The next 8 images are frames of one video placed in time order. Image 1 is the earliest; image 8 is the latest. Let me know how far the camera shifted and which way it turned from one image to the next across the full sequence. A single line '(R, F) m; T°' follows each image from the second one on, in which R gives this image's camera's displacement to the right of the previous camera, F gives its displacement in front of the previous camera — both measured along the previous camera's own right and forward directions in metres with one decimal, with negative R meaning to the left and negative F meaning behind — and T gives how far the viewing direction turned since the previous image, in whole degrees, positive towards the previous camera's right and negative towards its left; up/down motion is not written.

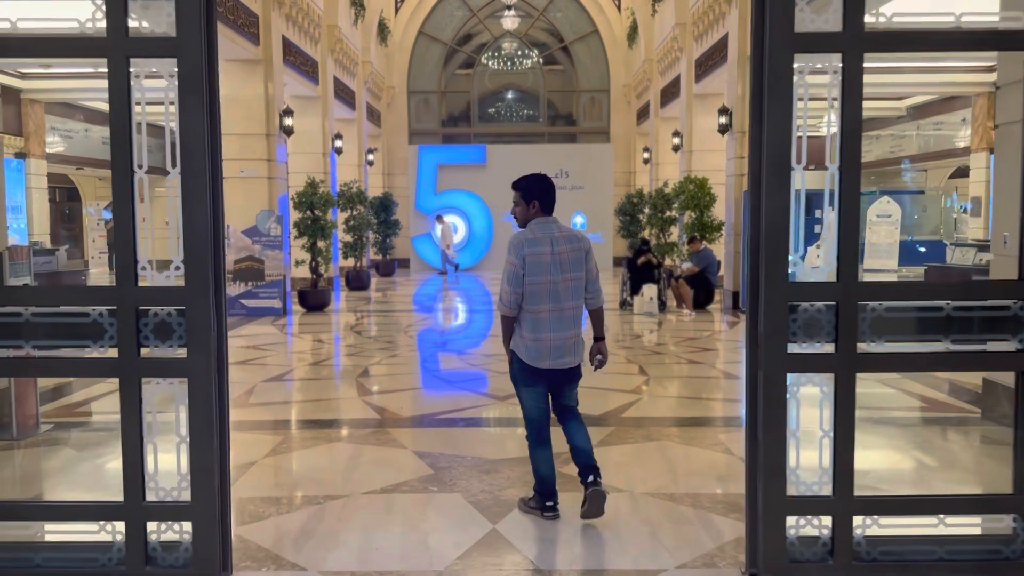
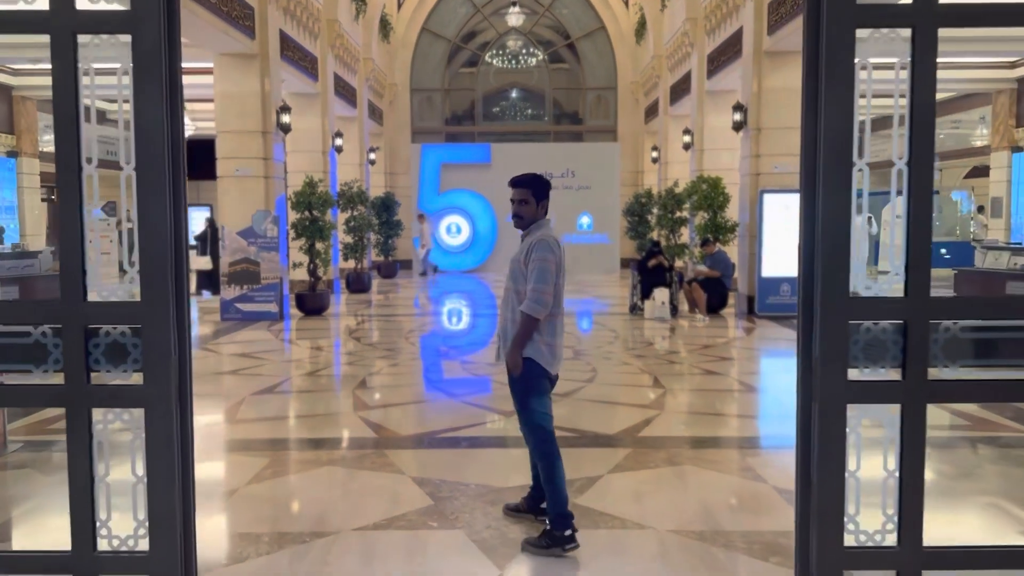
(0.0, +0.4) m; 0°
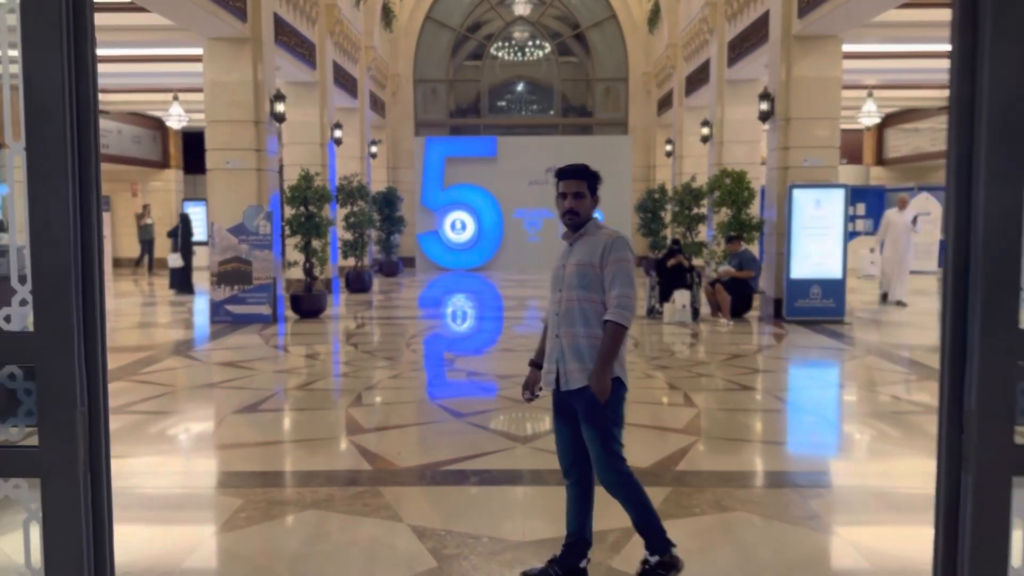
(-0.1, +0.7) m; 0°
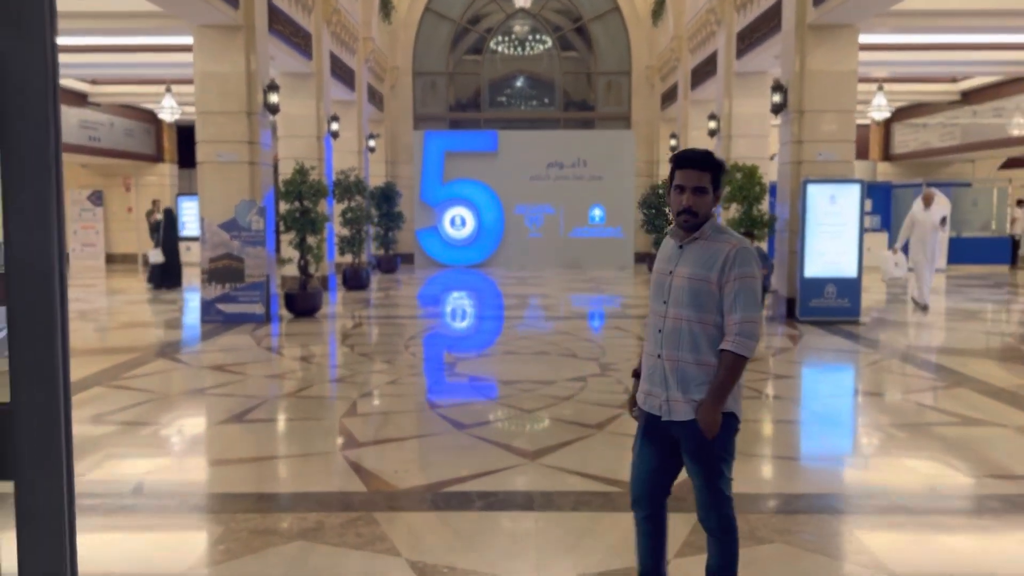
(0.0, +0.4) m; 0°
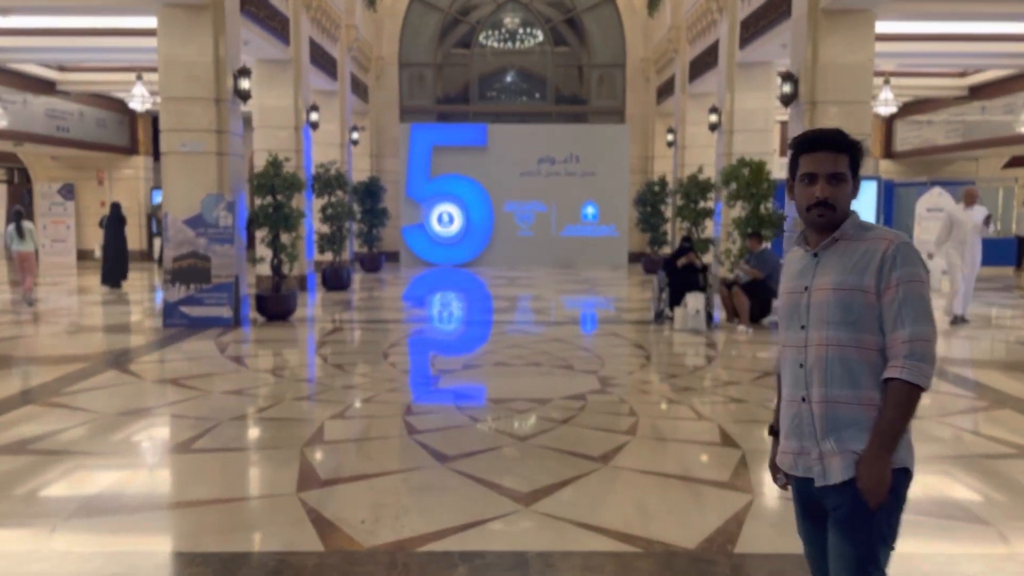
(0.0, +0.7) m; +1°
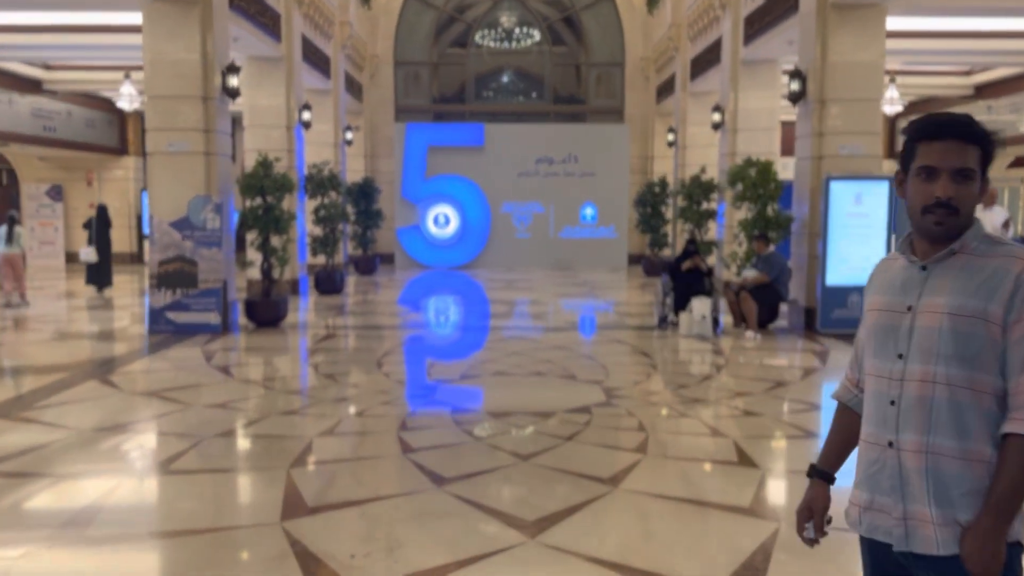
(0.0, +0.3) m; 0°
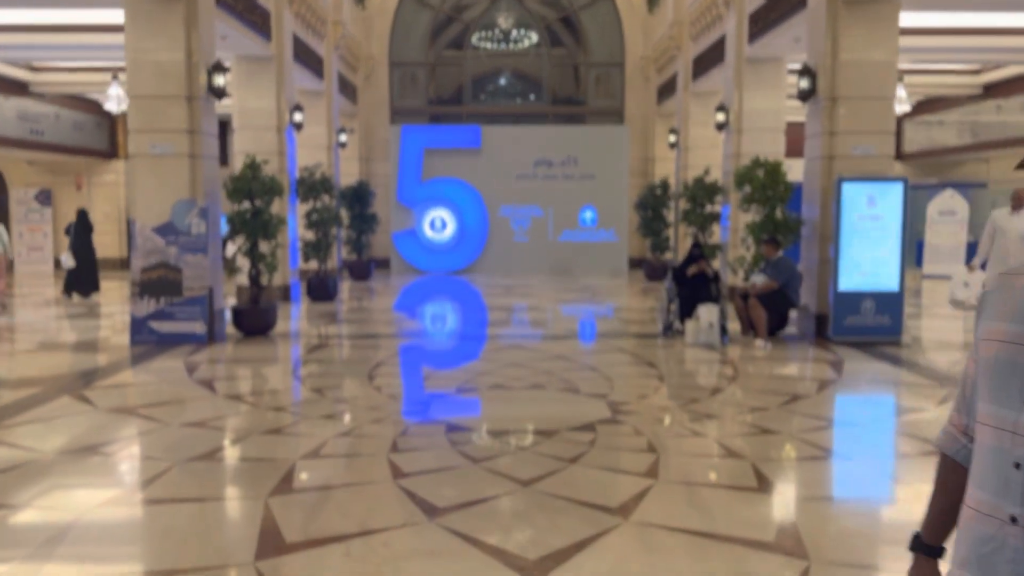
(0.0, +0.4) m; 0°
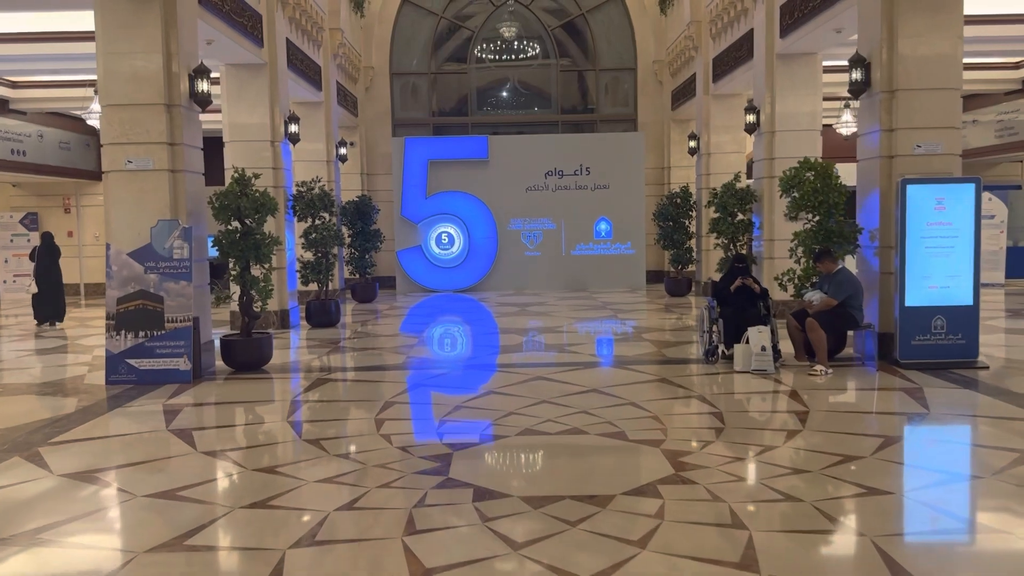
(-0.2, +1.0) m; 0°
